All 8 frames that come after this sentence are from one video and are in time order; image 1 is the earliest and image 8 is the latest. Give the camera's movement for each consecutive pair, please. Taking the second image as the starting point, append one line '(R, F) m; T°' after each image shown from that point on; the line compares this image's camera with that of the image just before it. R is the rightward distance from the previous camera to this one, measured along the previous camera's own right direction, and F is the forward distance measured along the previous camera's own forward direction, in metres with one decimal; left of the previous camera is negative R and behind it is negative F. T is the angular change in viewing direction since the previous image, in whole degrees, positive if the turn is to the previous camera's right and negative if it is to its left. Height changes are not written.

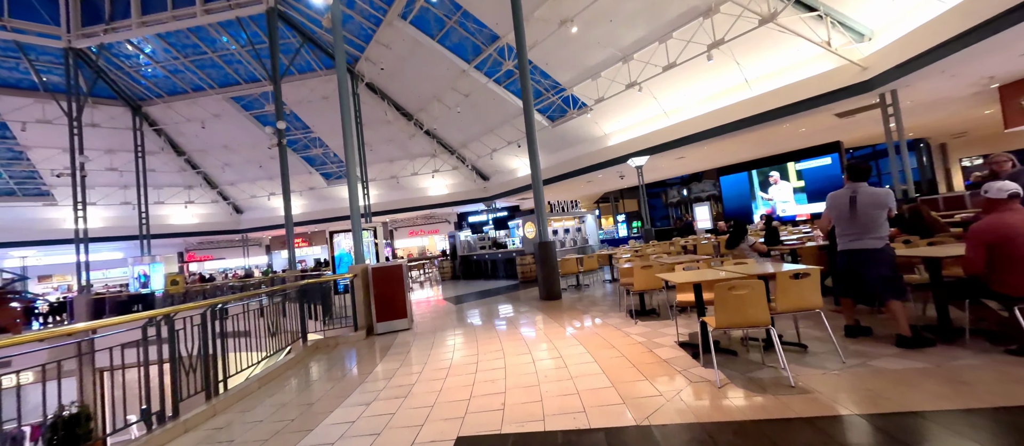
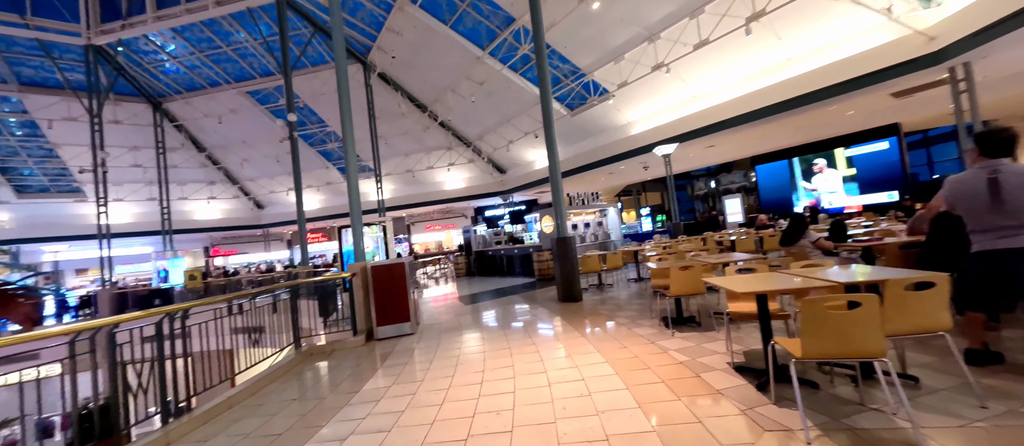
(+0.1, +0.6) m; -3°
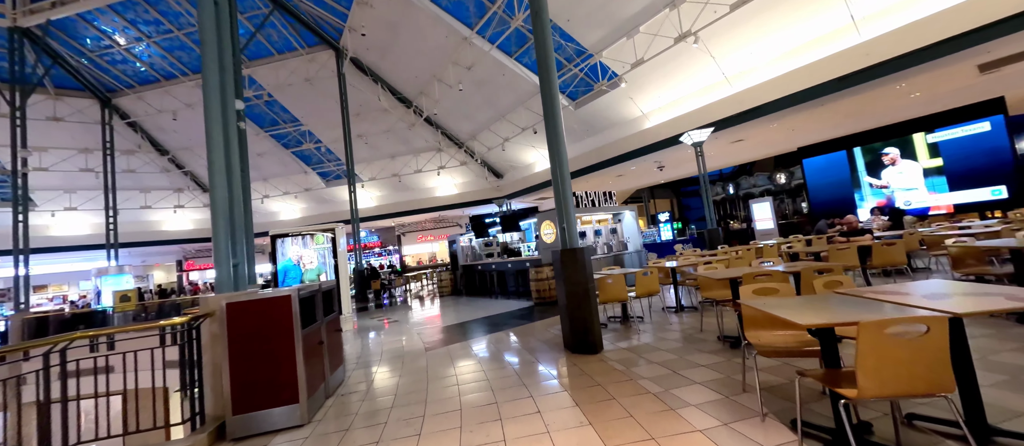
(+0.2, +2.0) m; 0°
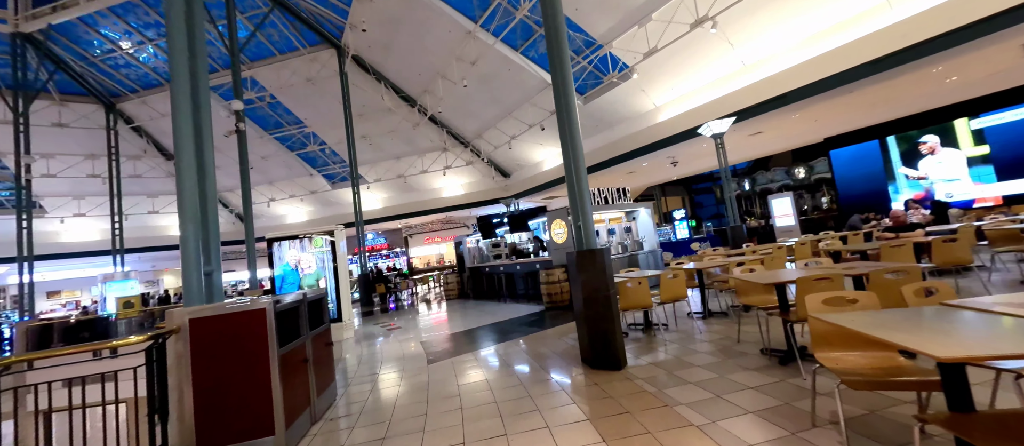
(0.0, +0.4) m; -1°
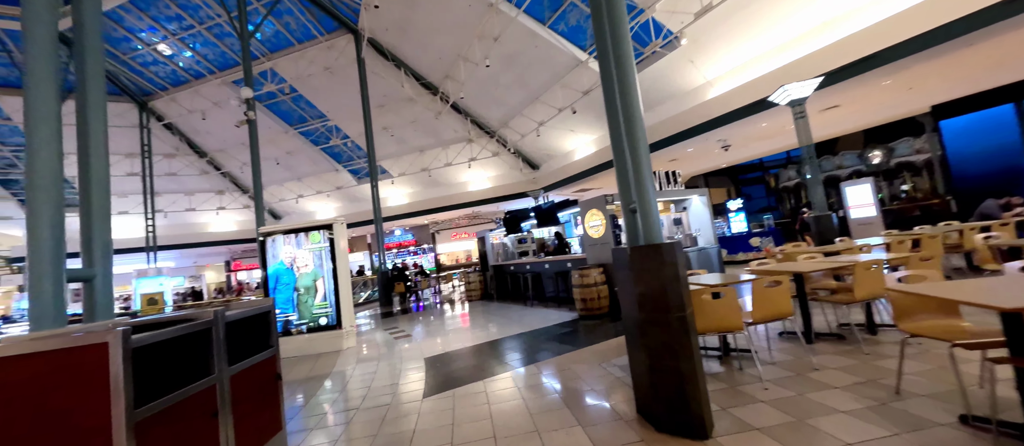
(+0.1, +1.0) m; -5°
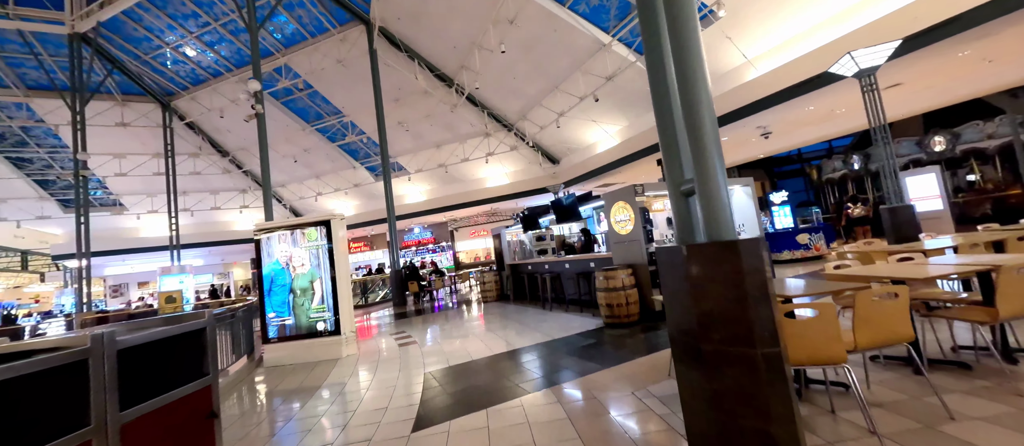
(+0.1, +0.6) m; -3°
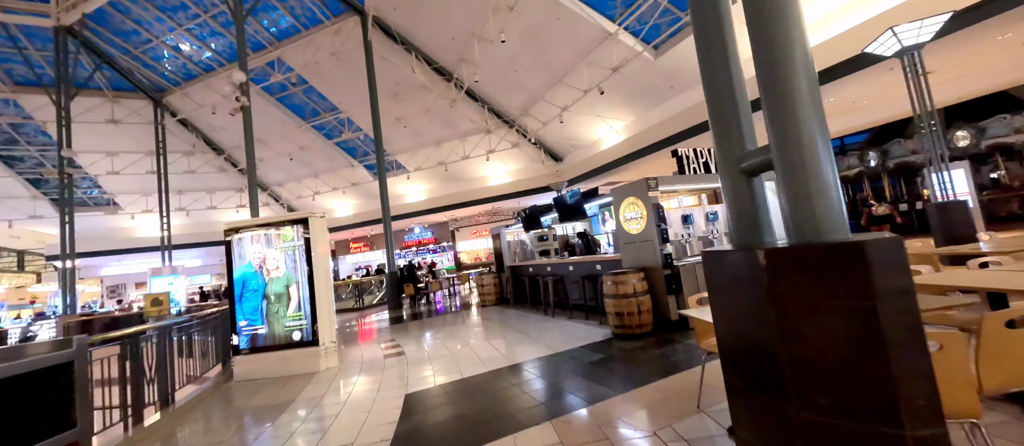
(+0.1, +0.5) m; 0°
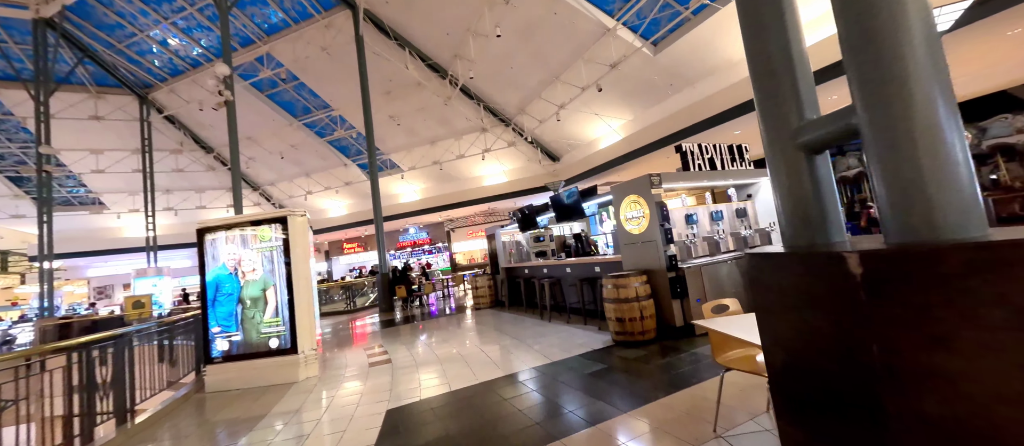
(0.0, +0.3) m; +1°
